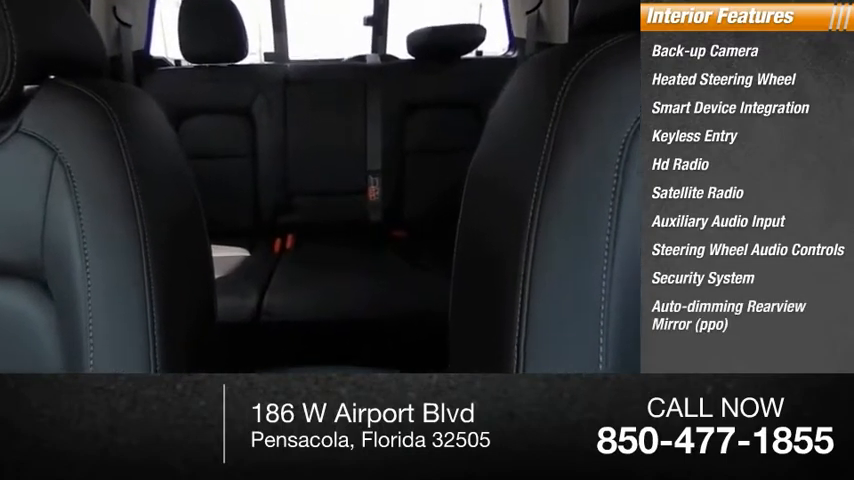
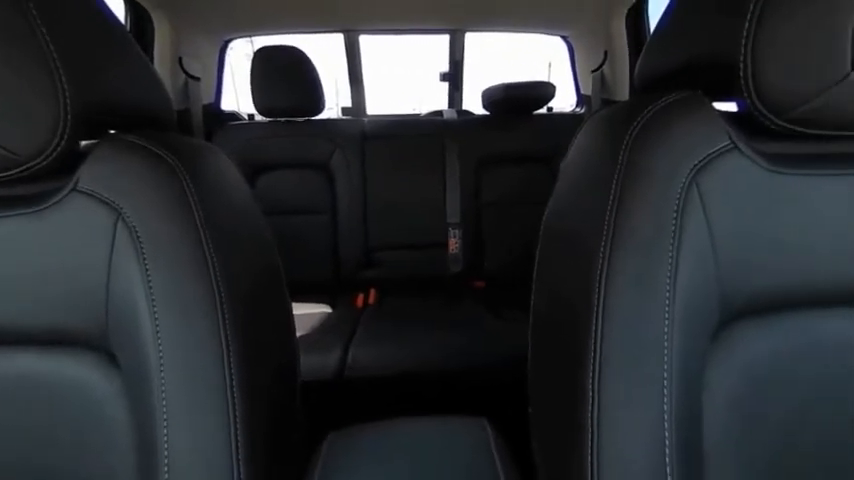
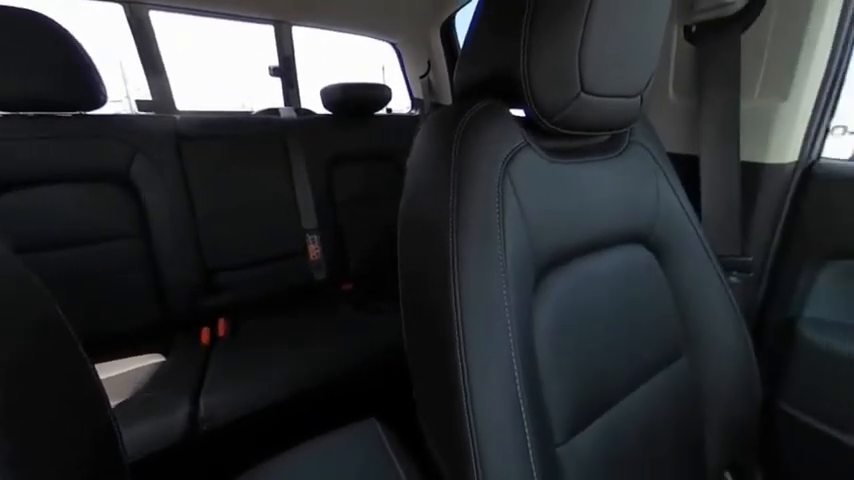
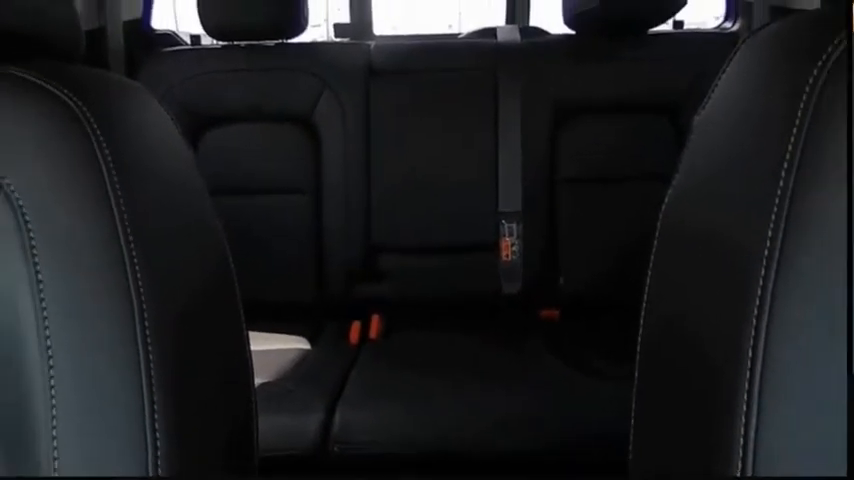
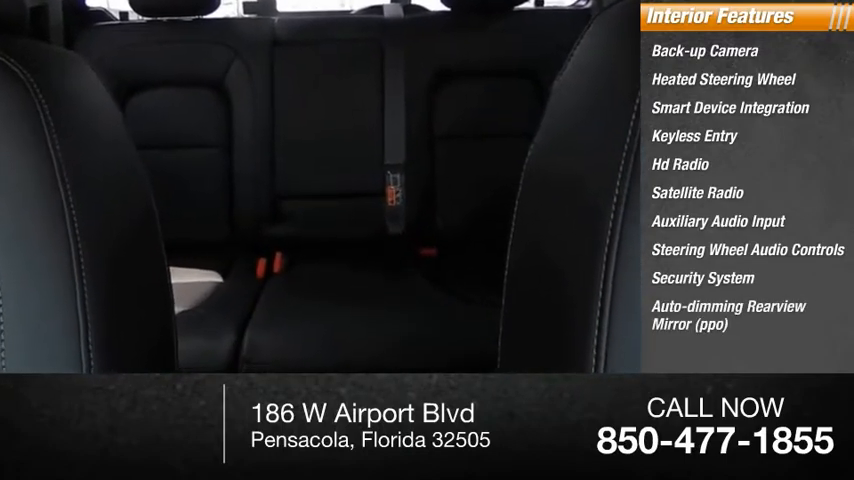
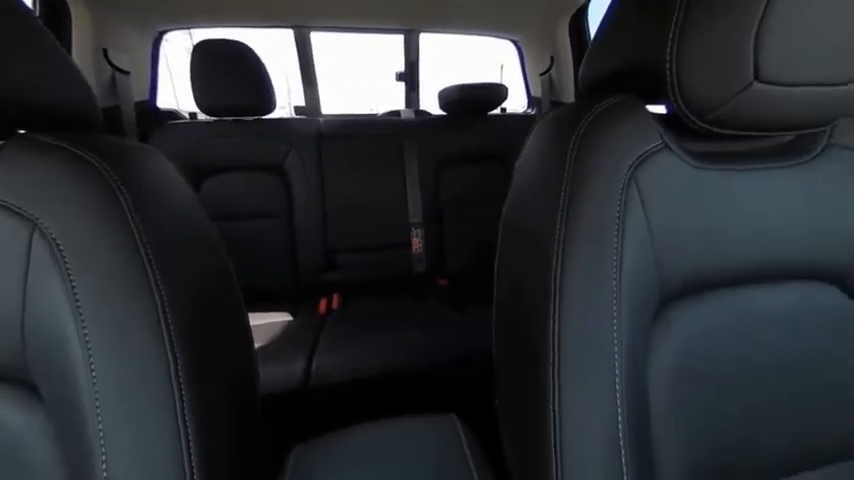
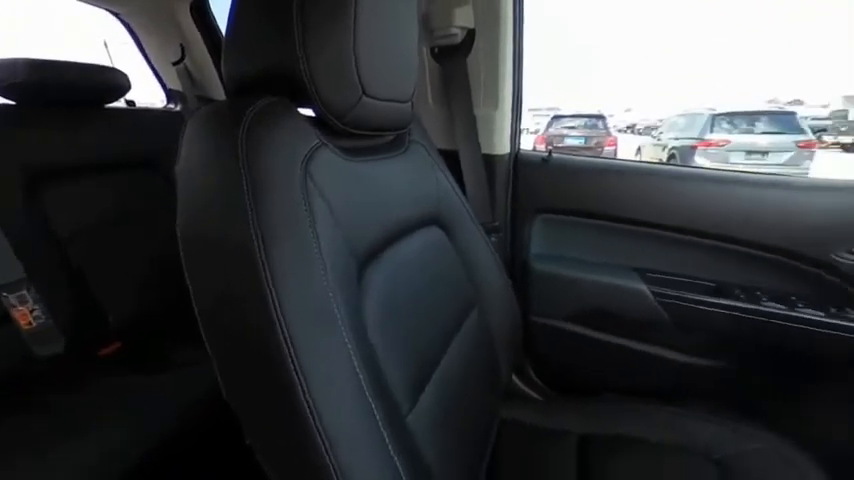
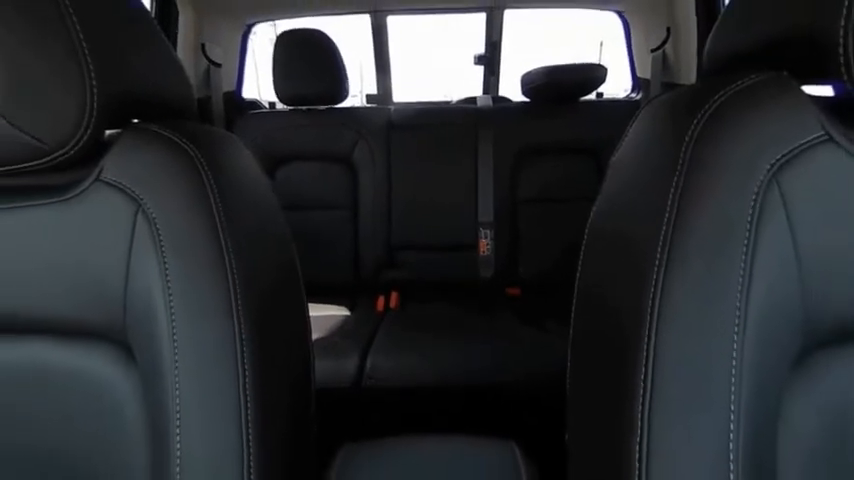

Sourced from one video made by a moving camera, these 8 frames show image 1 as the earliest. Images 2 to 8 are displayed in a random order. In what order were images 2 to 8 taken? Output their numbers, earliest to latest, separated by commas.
5, 4, 8, 2, 6, 3, 7
